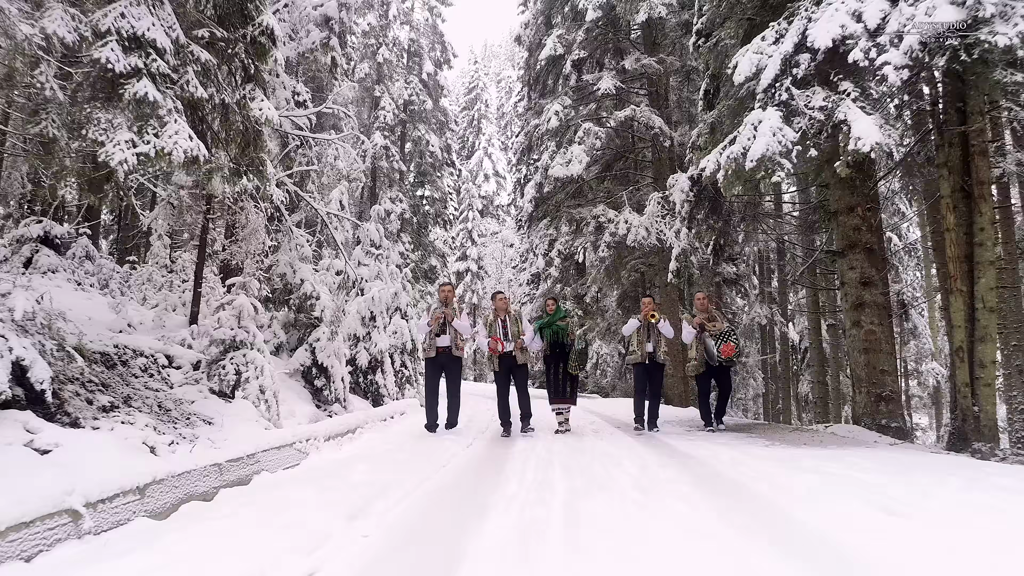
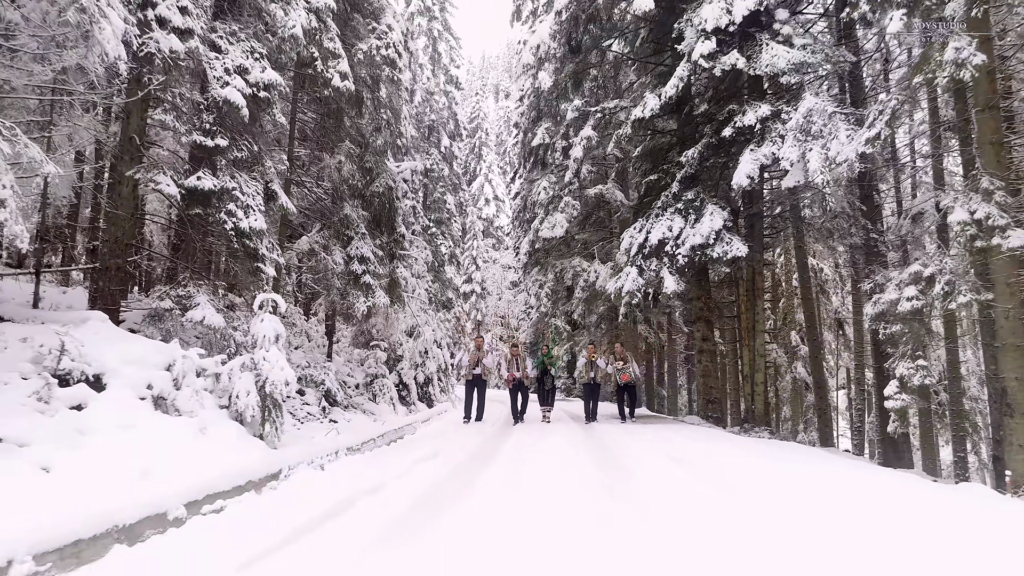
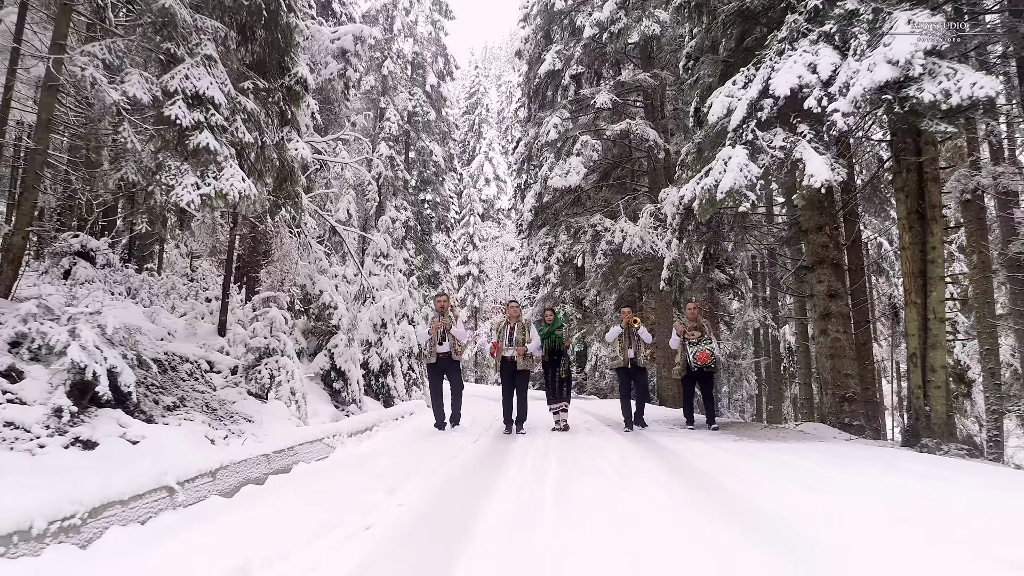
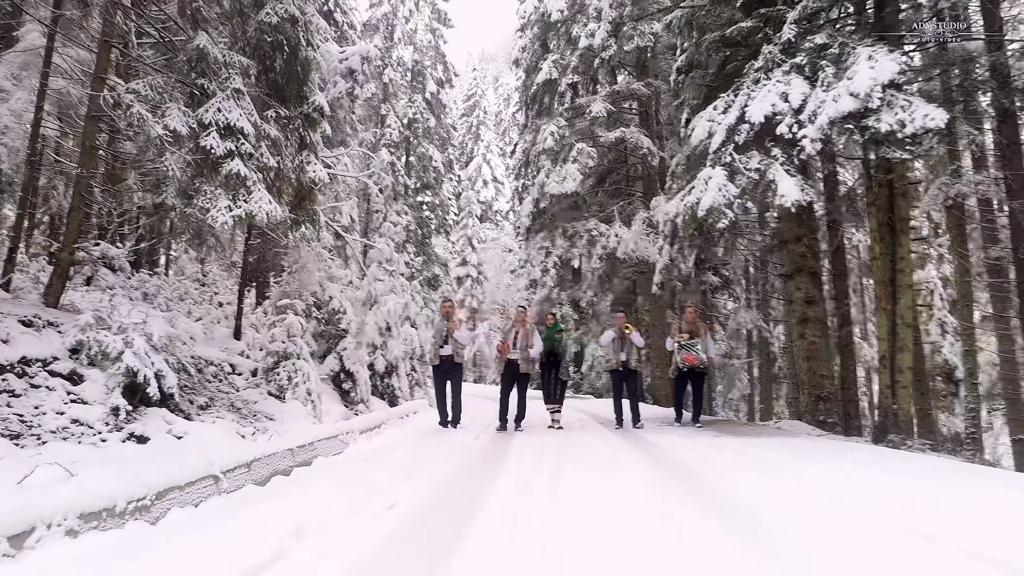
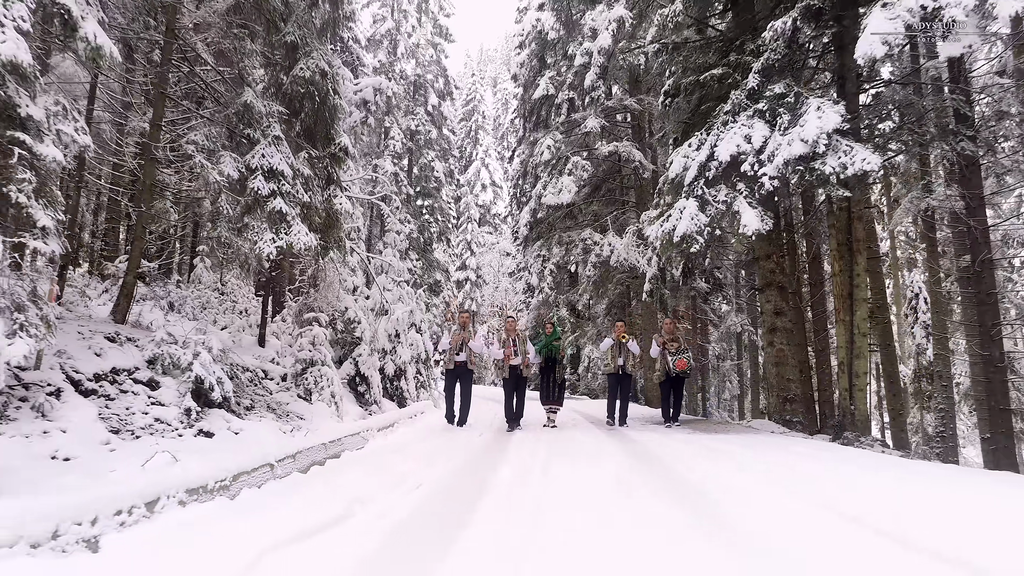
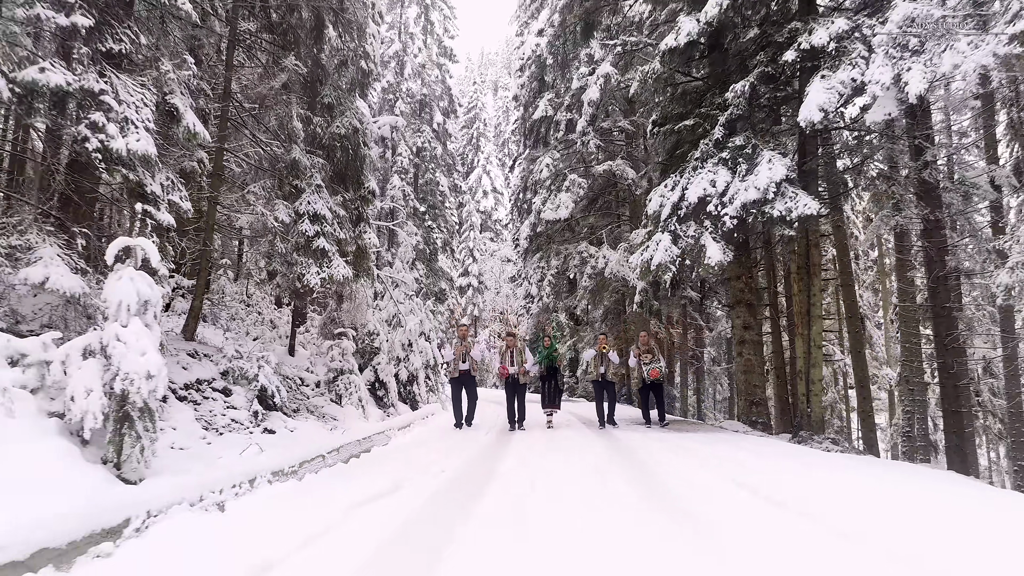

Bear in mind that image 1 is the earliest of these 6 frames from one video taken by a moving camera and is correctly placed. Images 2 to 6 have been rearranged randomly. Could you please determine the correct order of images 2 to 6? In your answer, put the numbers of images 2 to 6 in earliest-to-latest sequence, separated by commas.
3, 4, 5, 6, 2
